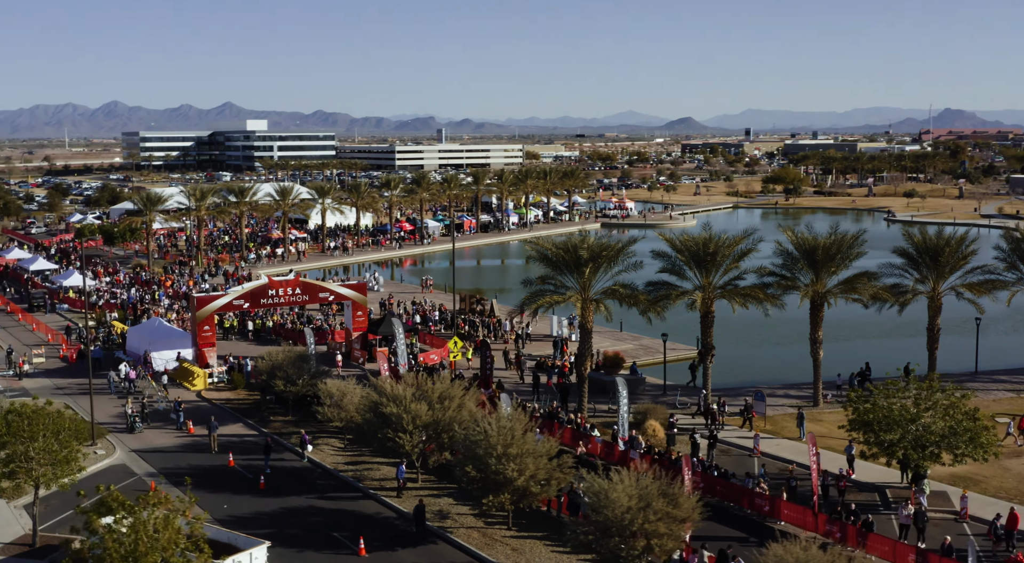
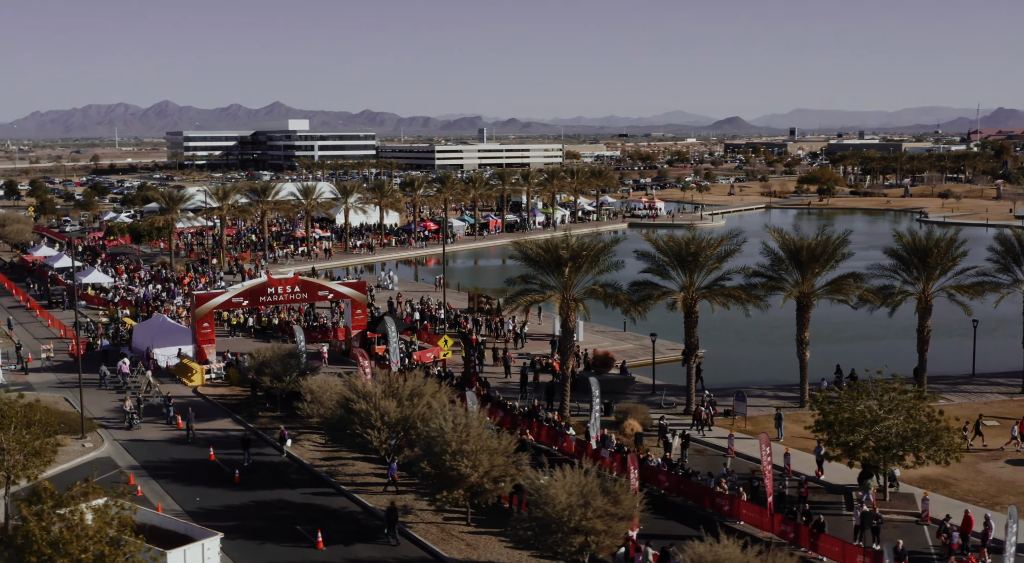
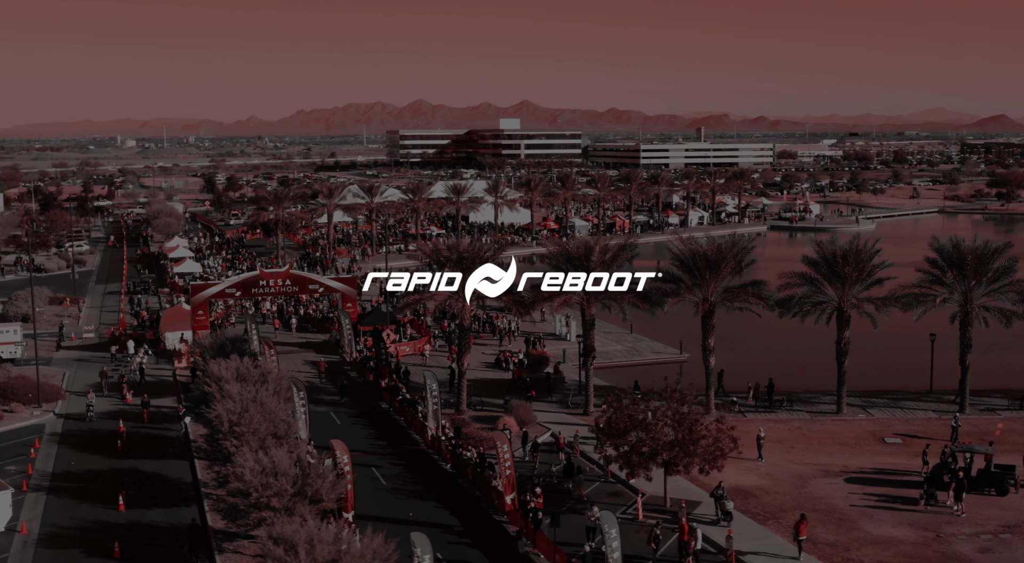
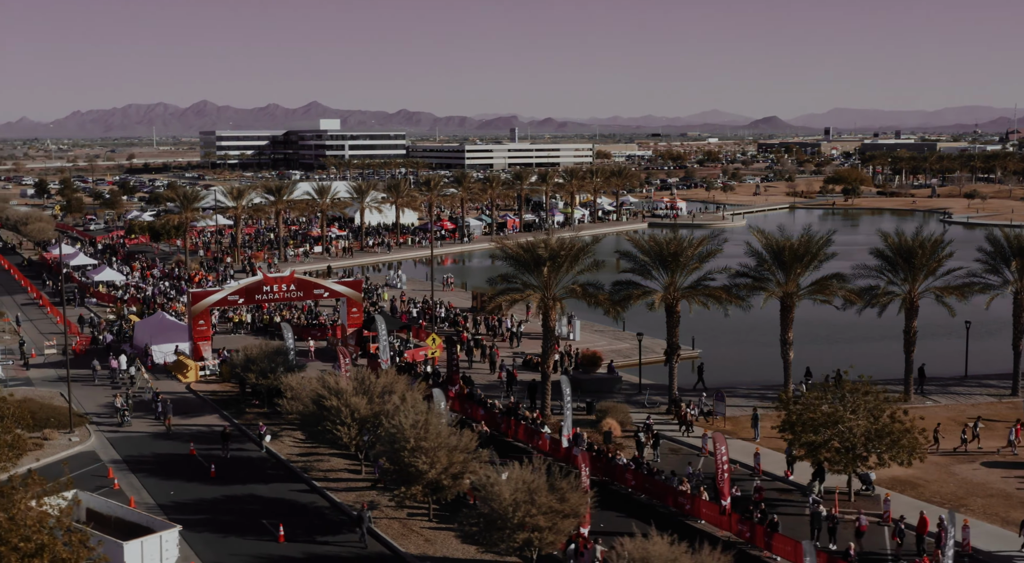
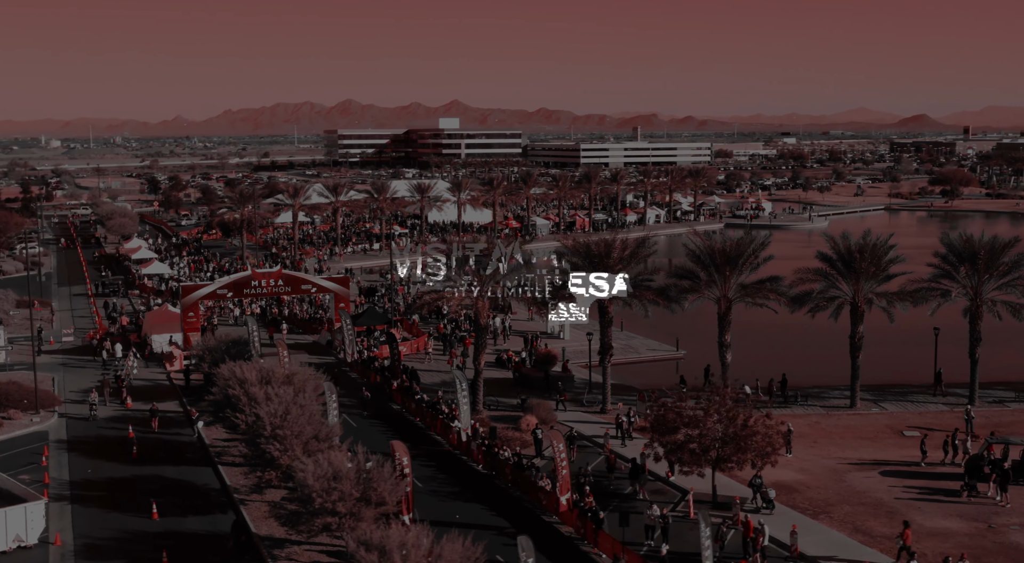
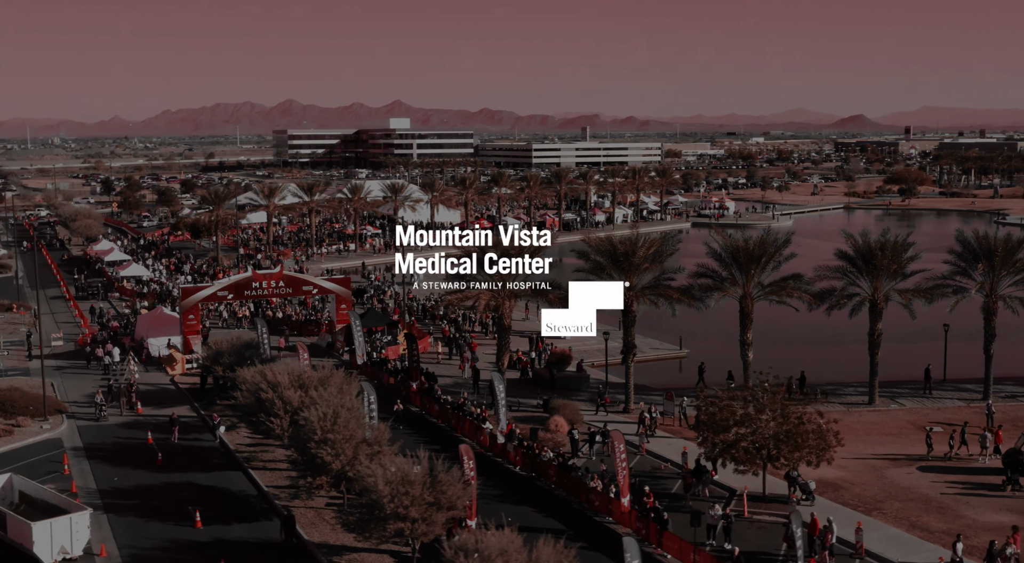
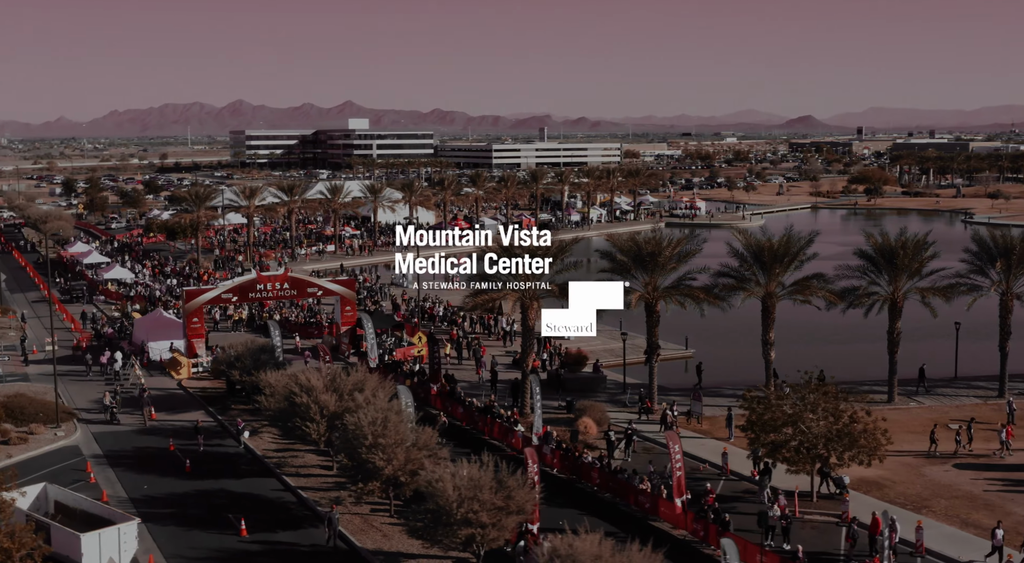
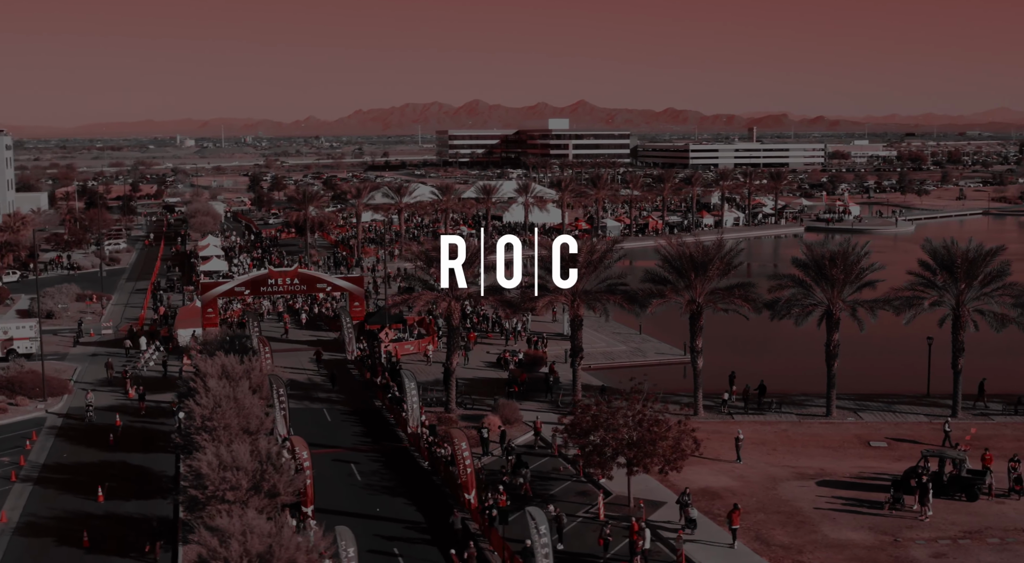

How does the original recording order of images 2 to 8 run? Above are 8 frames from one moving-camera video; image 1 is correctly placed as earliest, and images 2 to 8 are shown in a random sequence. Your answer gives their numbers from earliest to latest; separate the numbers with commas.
2, 4, 7, 6, 5, 3, 8
